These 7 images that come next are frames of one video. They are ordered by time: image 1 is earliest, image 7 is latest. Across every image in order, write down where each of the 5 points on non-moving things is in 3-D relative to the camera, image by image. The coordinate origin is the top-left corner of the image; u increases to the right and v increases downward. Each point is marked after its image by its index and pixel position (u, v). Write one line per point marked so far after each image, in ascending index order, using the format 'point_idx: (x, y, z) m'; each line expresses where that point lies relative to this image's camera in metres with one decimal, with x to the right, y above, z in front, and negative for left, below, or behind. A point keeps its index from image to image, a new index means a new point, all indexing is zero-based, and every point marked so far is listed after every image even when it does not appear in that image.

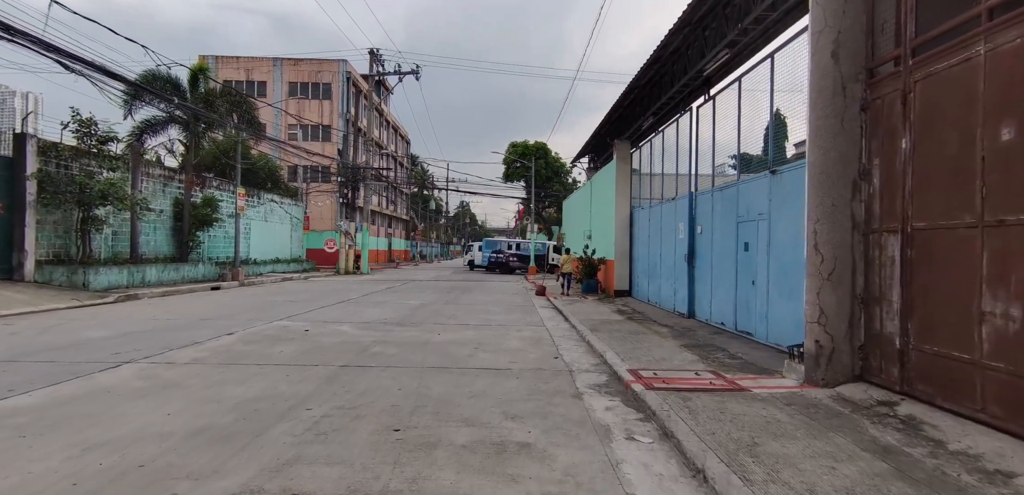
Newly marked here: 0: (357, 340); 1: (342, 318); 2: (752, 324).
0: (-2.8, -1.7, +8.9) m
1: (-3.9, -1.7, +11.3) m
2: (+4.5, -1.4, +9.2) m
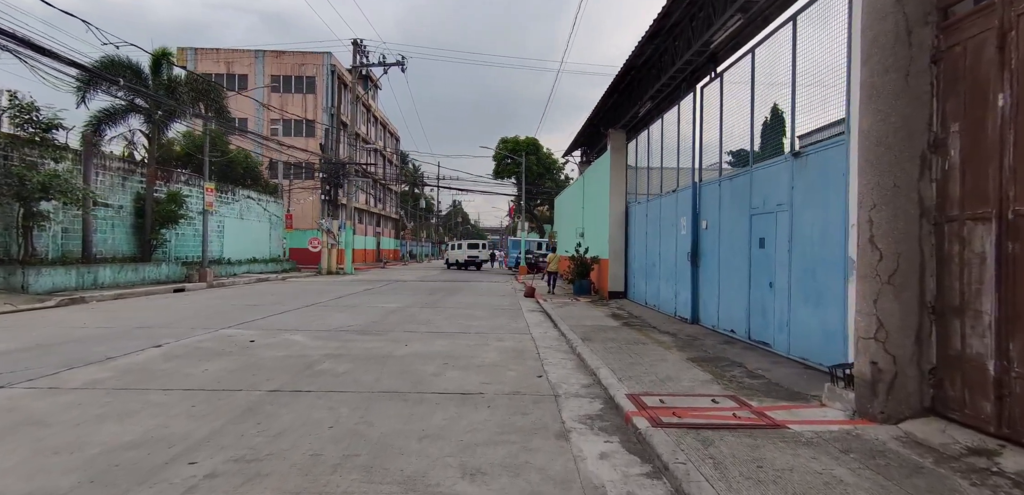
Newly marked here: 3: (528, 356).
0: (-3.1, -1.6, +7.5) m
1: (-4.3, -1.6, +10.0) m
2: (+4.1, -1.4, +8.0) m
3: (+0.3, -1.7, +7.6) m
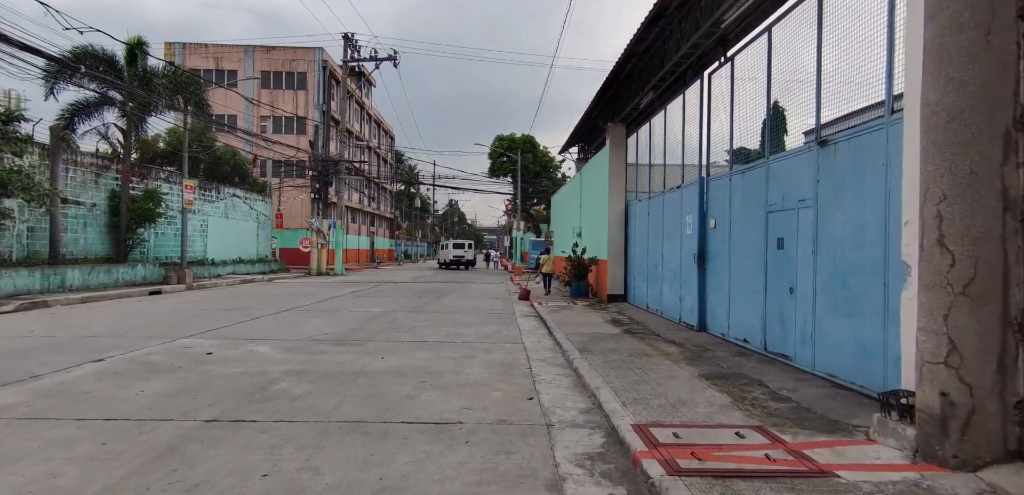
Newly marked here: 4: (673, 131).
0: (-3.3, -1.6, +6.6) m
1: (-4.4, -1.6, +9.1) m
2: (+4.0, -1.4, +7.1) m
3: (+0.1, -1.7, +6.8) m
4: (+4.0, +2.8, +12.1) m
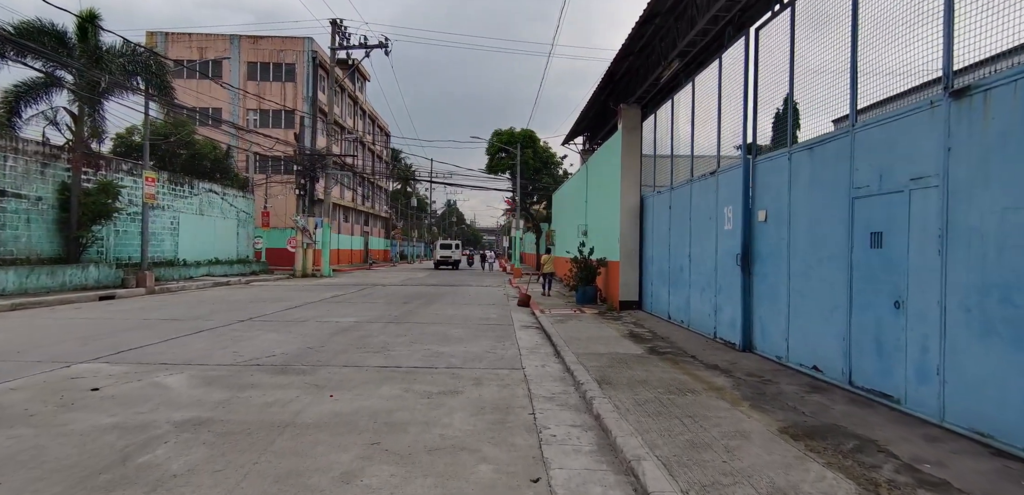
0: (-3.3, -1.6, +4.6) m
1: (-4.5, -1.6, +7.1) m
2: (+3.9, -1.4, +5.1) m
3: (+0.1, -1.7, +4.8) m
4: (+4.0, +2.8, +10.1) m
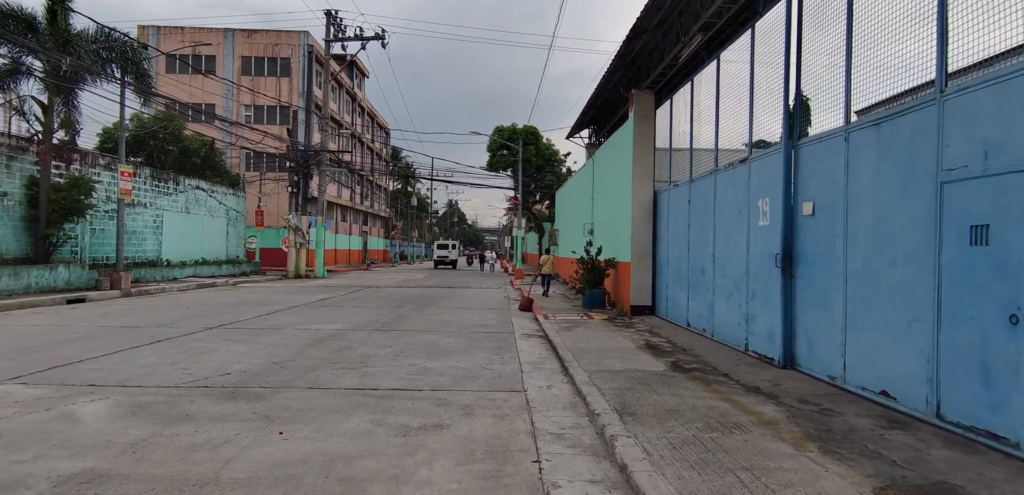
0: (-3.4, -1.6, +3.5) m
1: (-4.5, -1.6, +5.9) m
2: (+3.9, -1.3, +3.9) m
3: (0.0, -1.6, +3.6) m
4: (+4.0, +2.9, +8.9) m
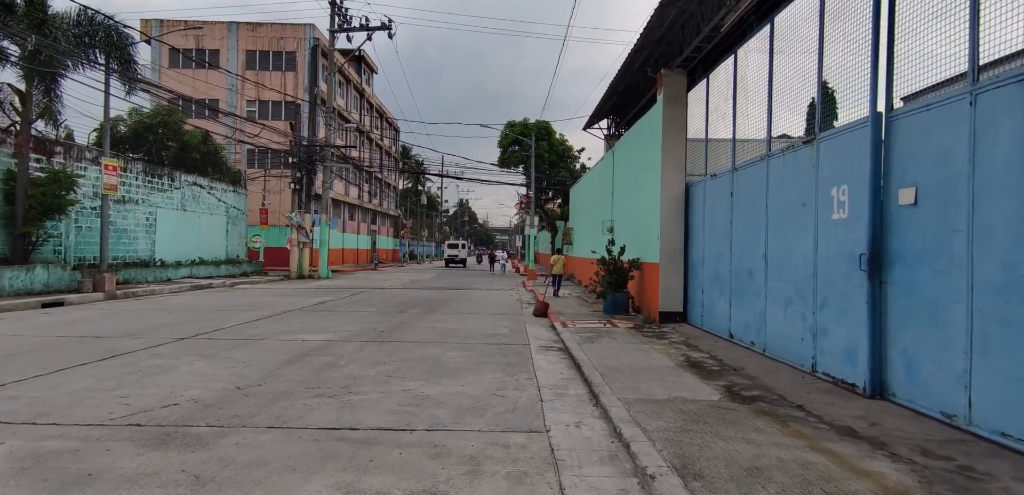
0: (-3.2, -1.6, +2.2) m
1: (-4.3, -1.5, +4.7) m
2: (+4.0, -1.3, +2.5) m
3: (+0.2, -1.6, +2.3) m
4: (+4.2, +2.9, +7.5) m
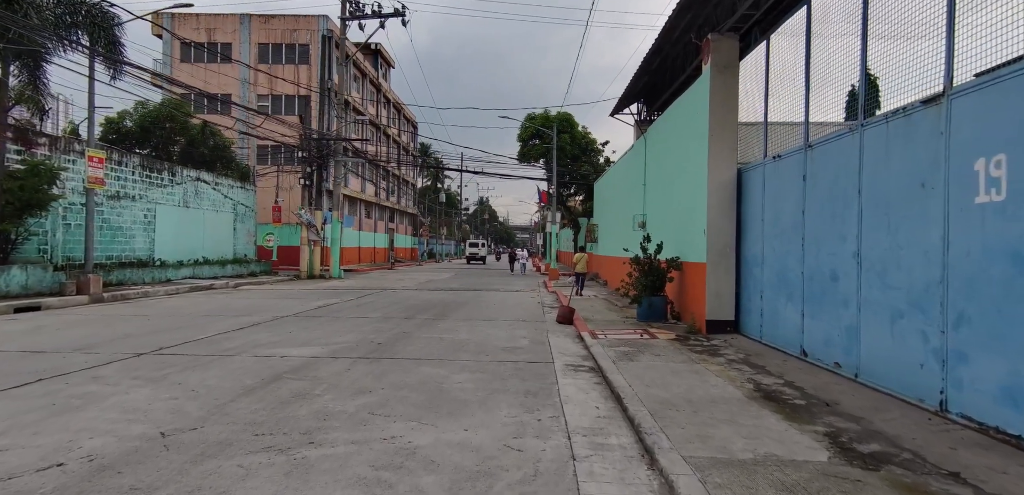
0: (-3.2, -1.6, +0.8) m
1: (-4.2, -1.5, +3.3) m
2: (+4.1, -1.3, +0.8) m
3: (+0.2, -1.6, +0.7) m
4: (+4.4, +2.9, +5.8) m
